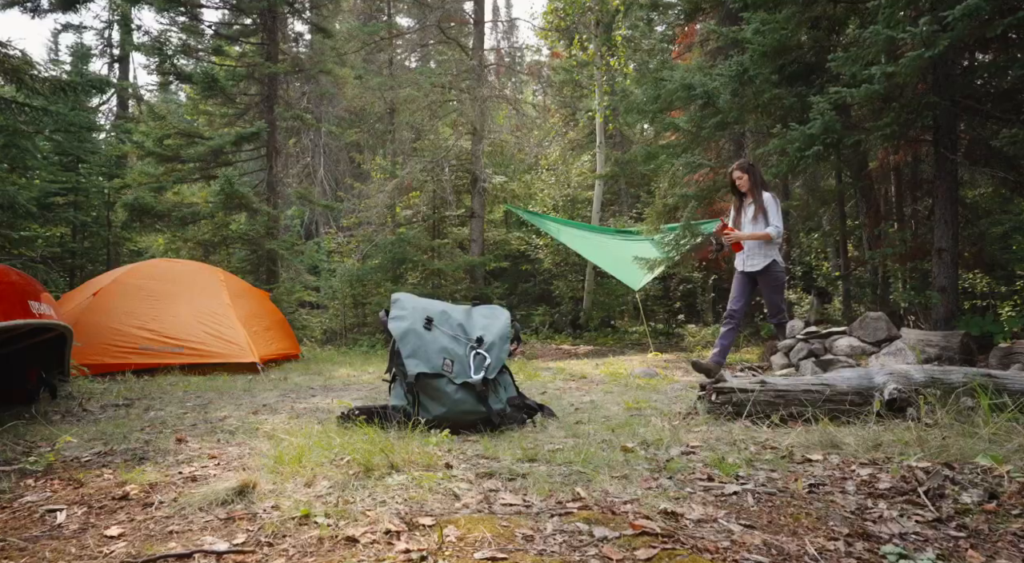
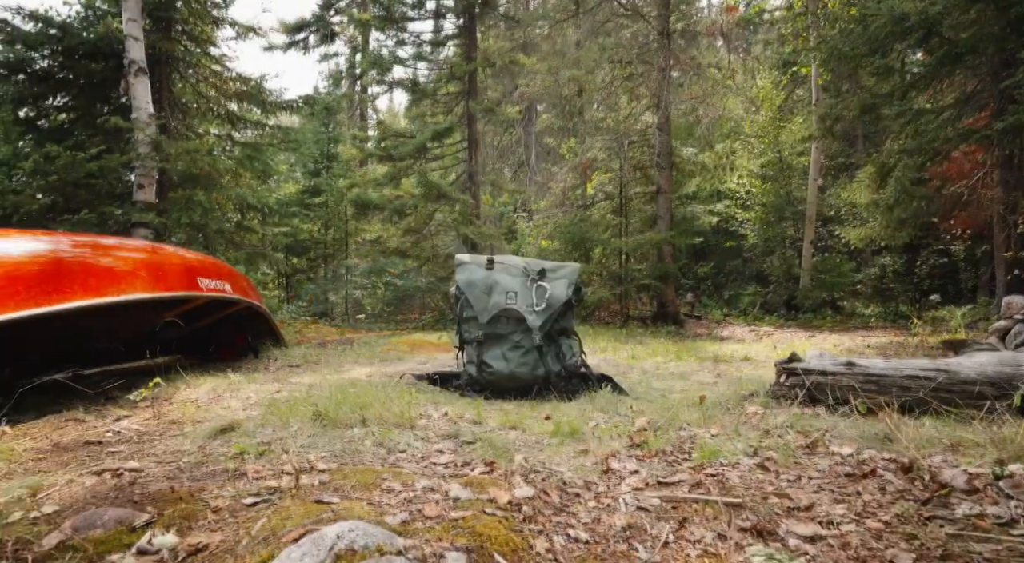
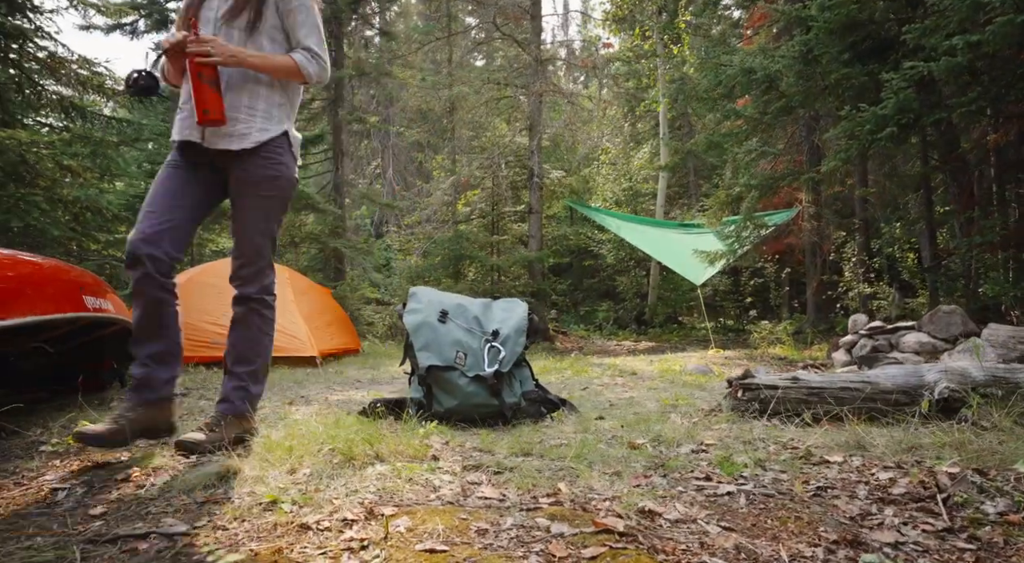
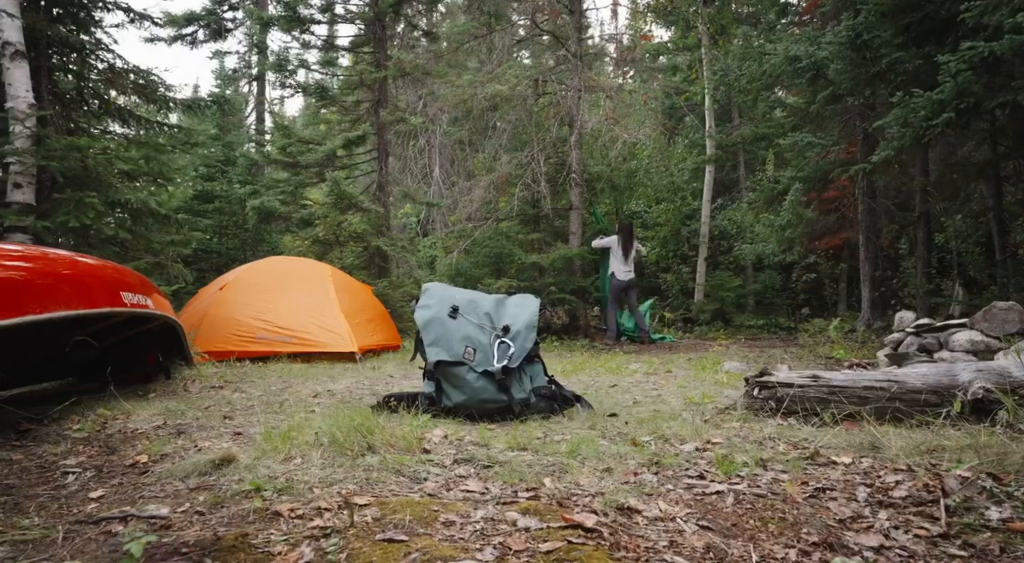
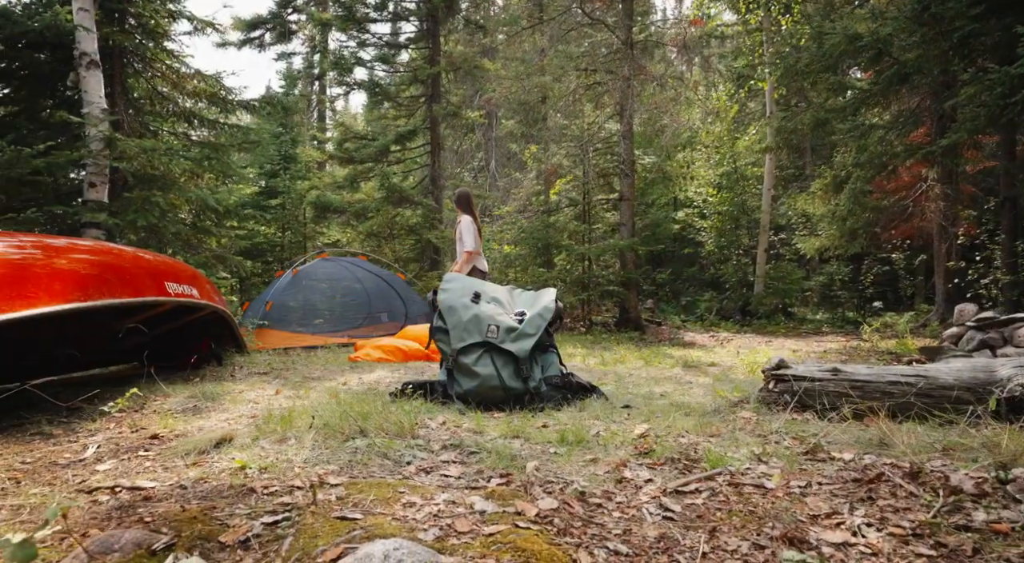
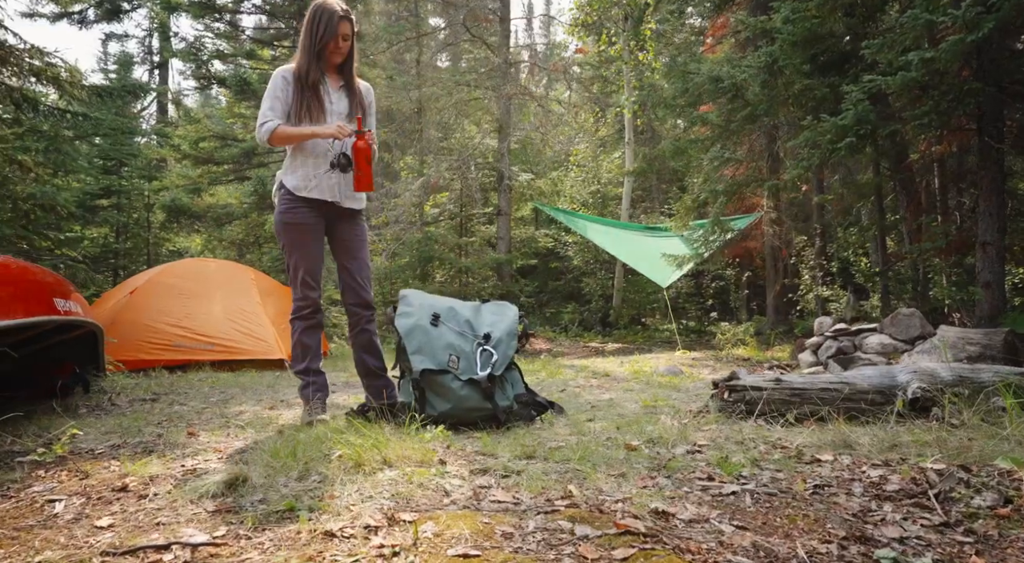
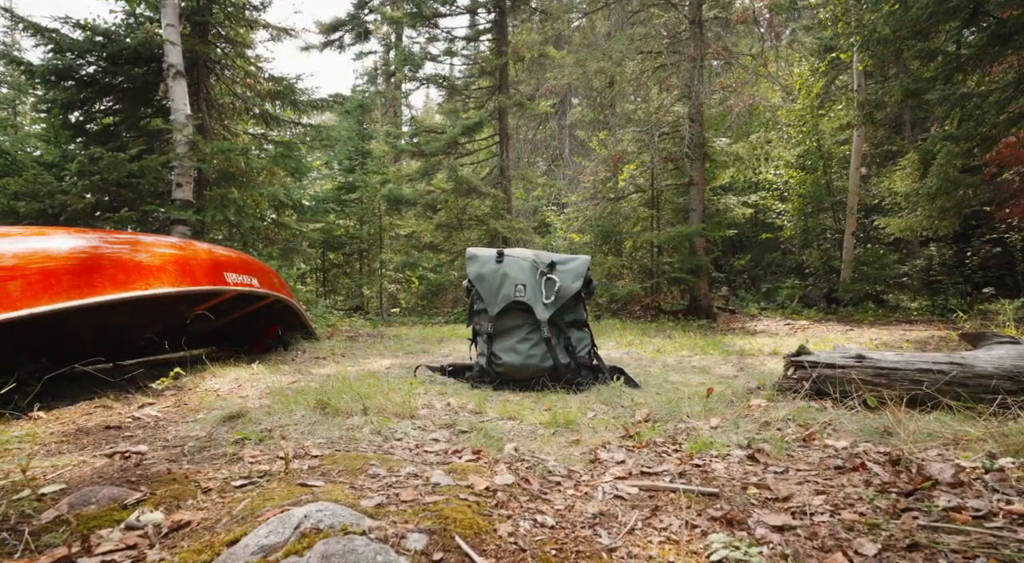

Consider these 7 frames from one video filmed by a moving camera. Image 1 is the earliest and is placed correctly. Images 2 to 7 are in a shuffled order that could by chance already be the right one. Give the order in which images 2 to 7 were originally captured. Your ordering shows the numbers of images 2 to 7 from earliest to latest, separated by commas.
6, 3, 4, 5, 2, 7
